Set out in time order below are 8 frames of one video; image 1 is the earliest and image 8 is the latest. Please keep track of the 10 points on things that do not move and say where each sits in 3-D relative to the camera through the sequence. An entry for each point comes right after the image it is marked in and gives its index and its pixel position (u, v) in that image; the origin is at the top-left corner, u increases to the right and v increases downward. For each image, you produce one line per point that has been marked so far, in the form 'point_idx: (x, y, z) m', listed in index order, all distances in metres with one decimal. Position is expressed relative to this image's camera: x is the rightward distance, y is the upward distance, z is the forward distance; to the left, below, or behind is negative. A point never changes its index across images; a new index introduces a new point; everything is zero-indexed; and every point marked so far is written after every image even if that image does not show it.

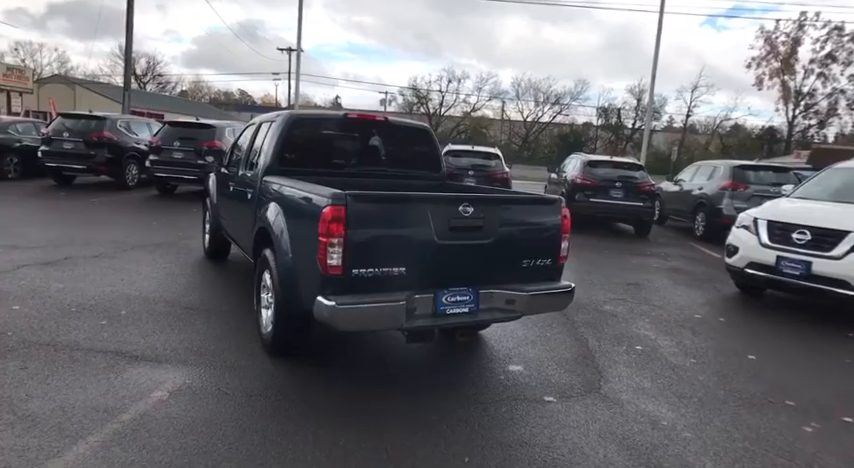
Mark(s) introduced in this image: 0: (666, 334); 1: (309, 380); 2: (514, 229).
0: (+2.4, -1.0, +5.6) m
1: (-0.9, -1.1, +4.1) m
2: (+0.6, 0.0, +3.9) m
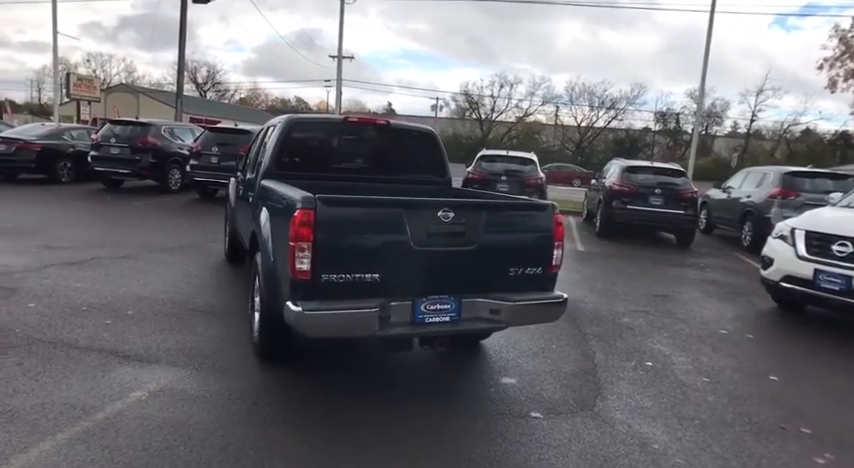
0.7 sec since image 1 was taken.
0: (+2.4, -1.1, +5.3) m
1: (-1.0, -1.1, +4.0) m
2: (+0.5, 0.0, +3.7) m
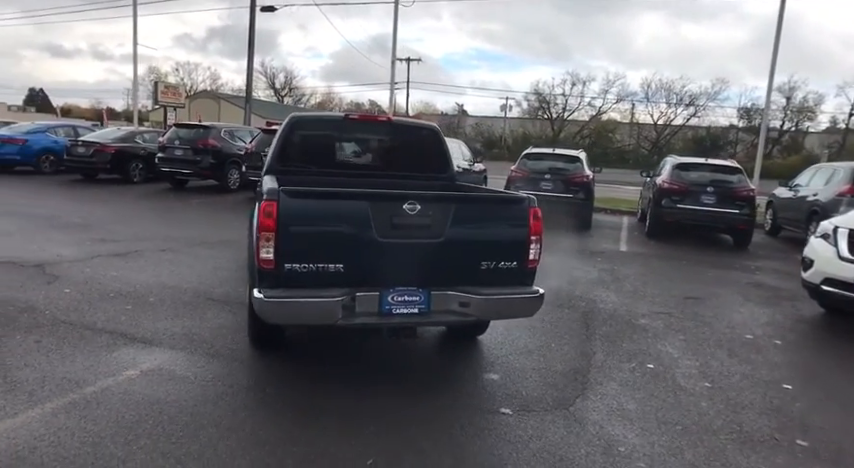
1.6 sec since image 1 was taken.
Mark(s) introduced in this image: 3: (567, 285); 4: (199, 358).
0: (+2.4, -1.1, +5.0) m
1: (-1.1, -1.0, +4.2) m
2: (+0.3, 0.0, +3.7) m
3: (+1.8, -0.7, +7.4) m
4: (-1.7, -0.9, +4.3) m
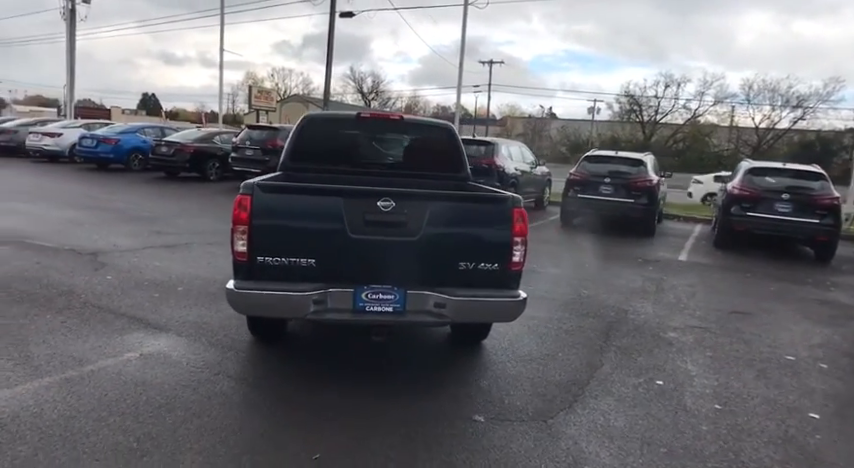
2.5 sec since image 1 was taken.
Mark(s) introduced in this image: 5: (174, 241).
0: (+2.3, -1.1, +4.6) m
1: (-1.2, -1.0, +4.3) m
2: (+0.1, 0.0, +3.6) m
3: (+2.2, -0.7, +7.0) m
4: (-1.8, -0.9, +4.5) m
5: (-3.7, -0.1, +8.3) m
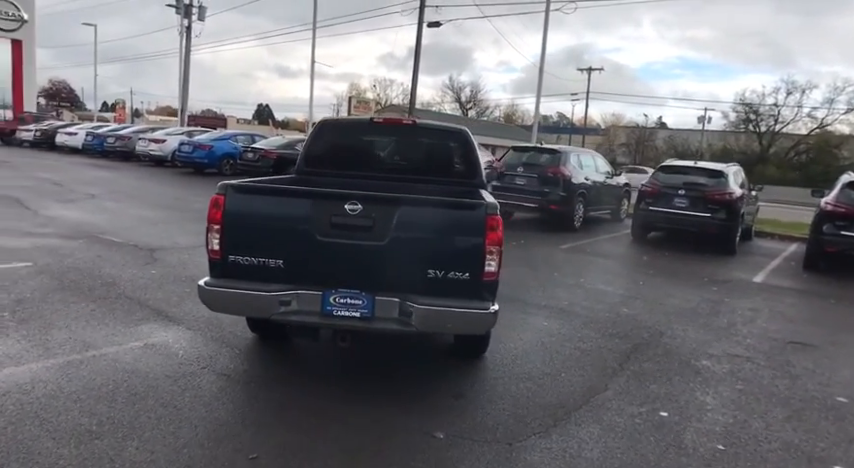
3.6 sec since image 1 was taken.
0: (+2.2, -1.3, +4.1) m
1: (-1.3, -1.0, +4.4) m
2: (-0.1, 0.0, +3.5) m
3: (+2.5, -0.9, +6.5) m
4: (-1.9, -0.9, +4.7) m
5: (-3.1, -0.1, +8.8) m
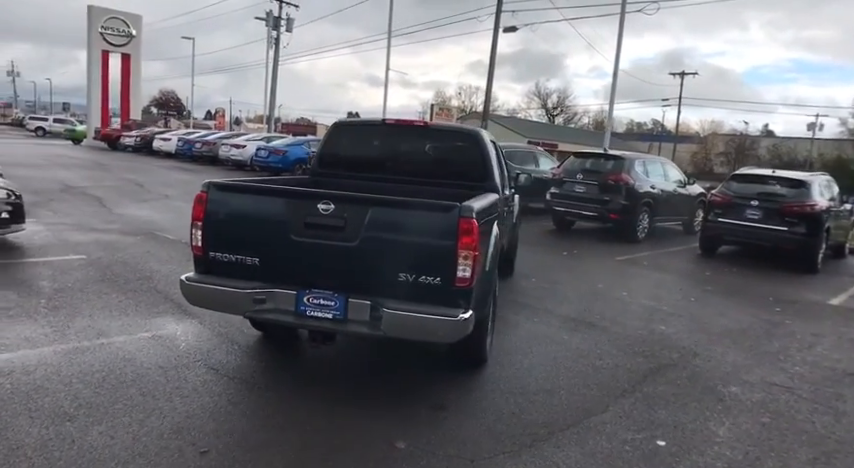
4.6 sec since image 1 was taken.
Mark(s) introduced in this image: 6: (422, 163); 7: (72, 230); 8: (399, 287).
0: (+2.1, -1.3, +3.6) m
1: (-1.4, -1.0, +4.5) m
2: (-0.3, 0.0, +3.4) m
3: (+2.7, -1.0, +6.0) m
4: (-1.9, -0.9, +4.8) m
5: (-2.4, -0.1, +9.1) m
6: (0.0, +0.7, +5.3) m
7: (-5.3, +0.1, +8.4) m
8: (-0.2, -0.3, +3.5) m
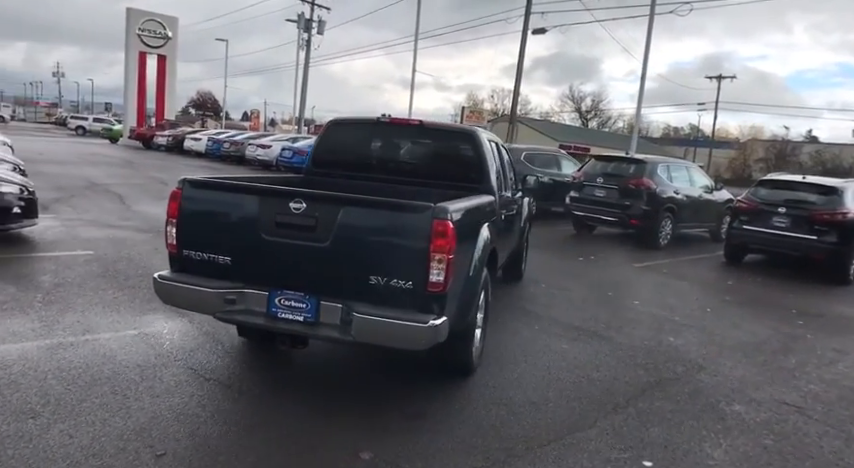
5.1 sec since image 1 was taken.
0: (+1.9, -1.4, +3.4) m
1: (-1.5, -1.0, +4.4) m
2: (-0.4, 0.0, +3.3) m
3: (+2.7, -1.1, +5.7) m
4: (-2.0, -0.8, +4.8) m
5: (-2.3, -0.1, +9.1) m
6: (-0.1, +0.6, +5.1) m
7: (-5.1, +0.1, +8.5) m
8: (-0.3, -0.3, +3.3) m
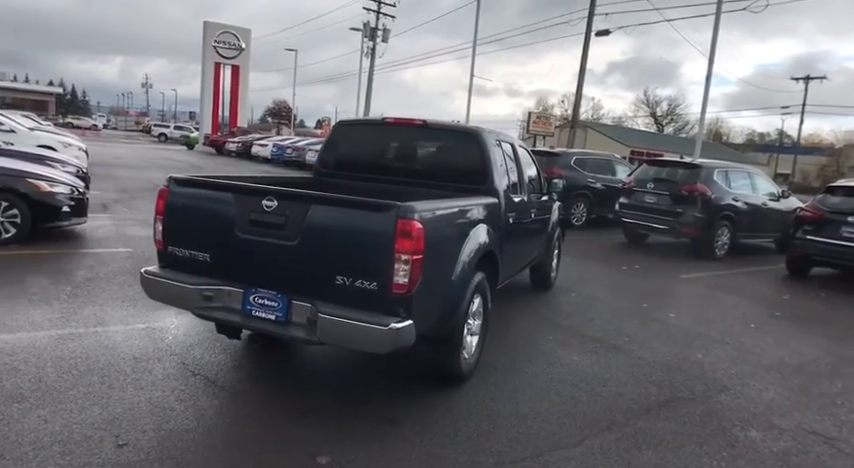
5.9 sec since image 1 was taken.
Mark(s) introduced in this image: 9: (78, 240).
0: (+1.7, -1.4, +3.0) m
1: (-1.6, -1.0, +4.5) m
2: (-0.6, 0.0, +3.3) m
3: (+2.7, -1.2, +5.2) m
4: (-2.0, -0.8, +4.9) m
5: (-1.8, -0.1, +9.2) m
6: (0.0, +0.6, +5.0) m
7: (-4.6, +0.1, +9.0) m
8: (-0.5, -0.3, +3.3) m
9: (-4.8, -0.1, +7.8) m
